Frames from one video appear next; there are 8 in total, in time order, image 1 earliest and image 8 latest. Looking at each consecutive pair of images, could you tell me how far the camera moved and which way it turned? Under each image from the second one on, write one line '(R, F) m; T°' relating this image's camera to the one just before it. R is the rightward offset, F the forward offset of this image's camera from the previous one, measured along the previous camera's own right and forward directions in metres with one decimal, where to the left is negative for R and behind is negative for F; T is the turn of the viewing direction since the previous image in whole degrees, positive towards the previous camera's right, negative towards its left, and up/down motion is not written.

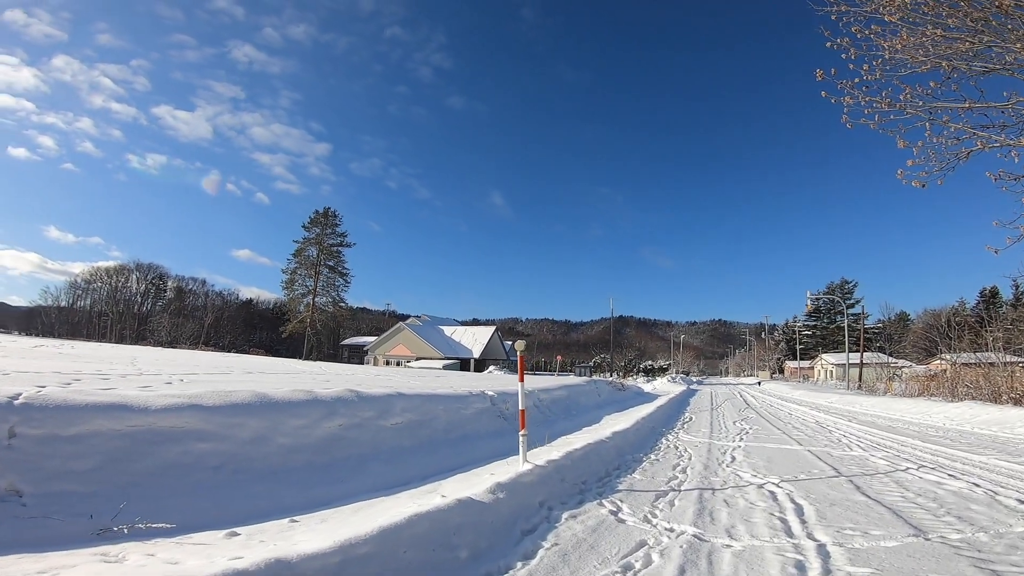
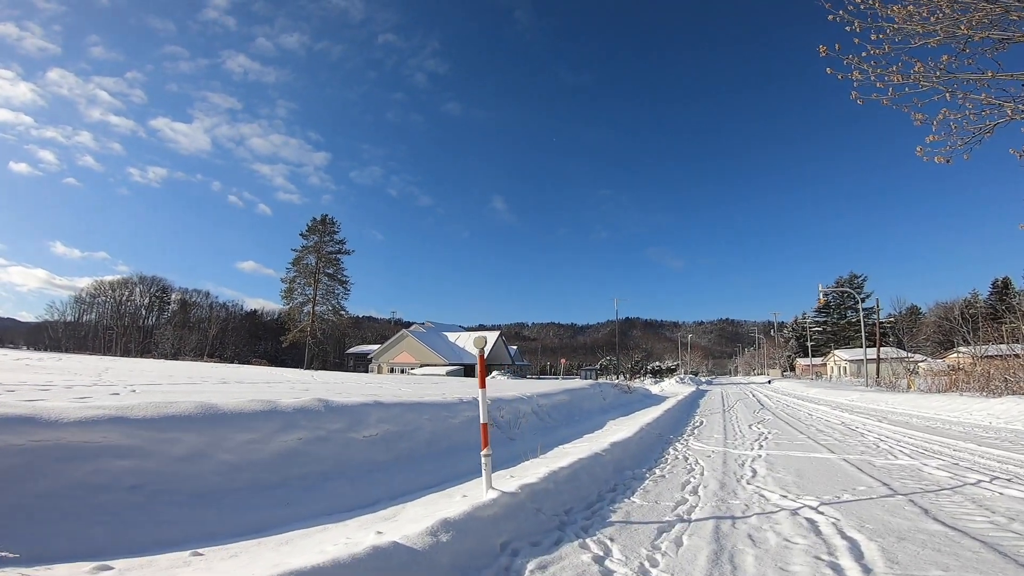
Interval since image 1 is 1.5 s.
(+0.3, +1.0) m; -1°
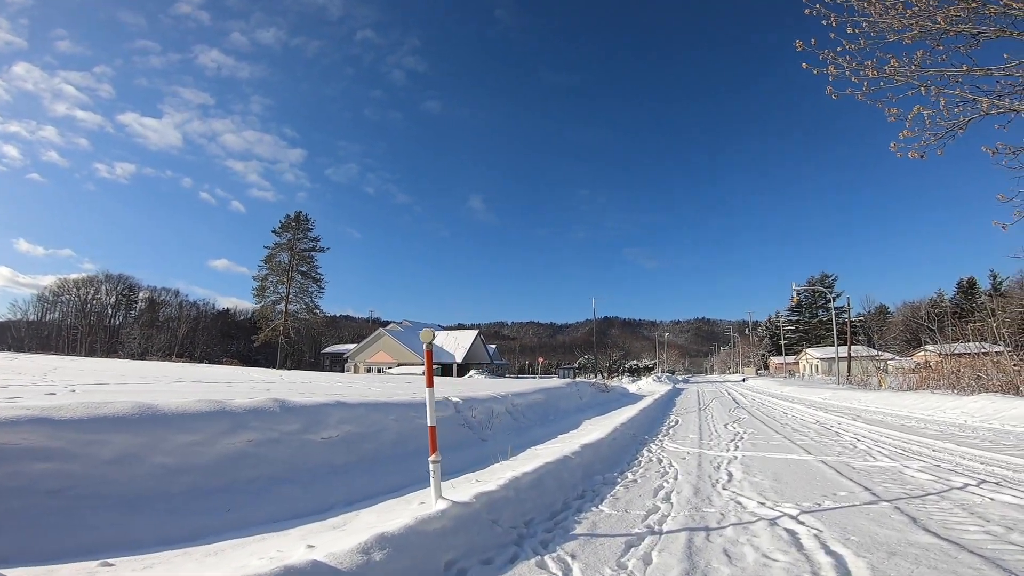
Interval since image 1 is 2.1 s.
(+0.2, +0.3) m; +2°
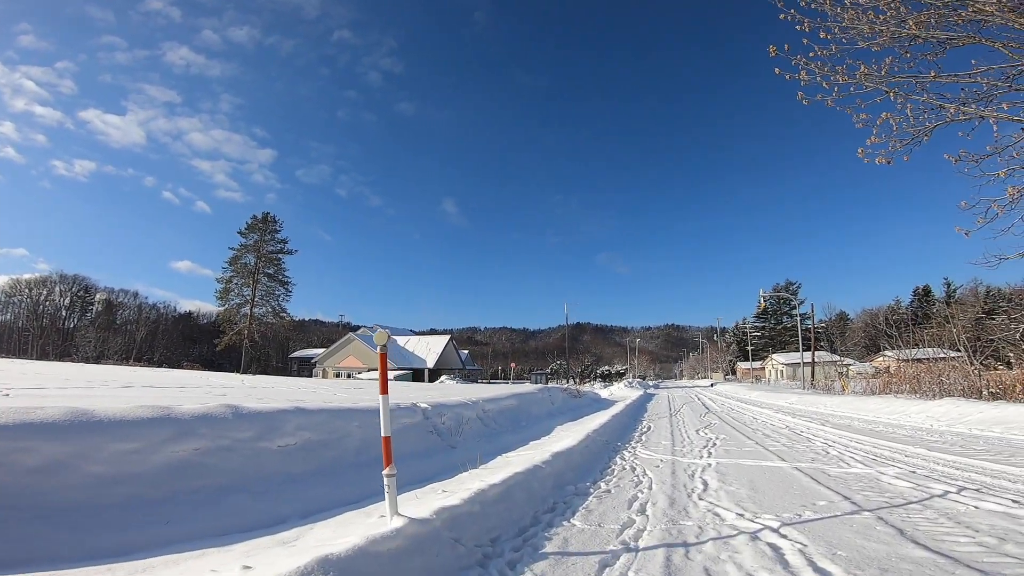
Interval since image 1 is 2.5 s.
(0.0, +0.2) m; +3°
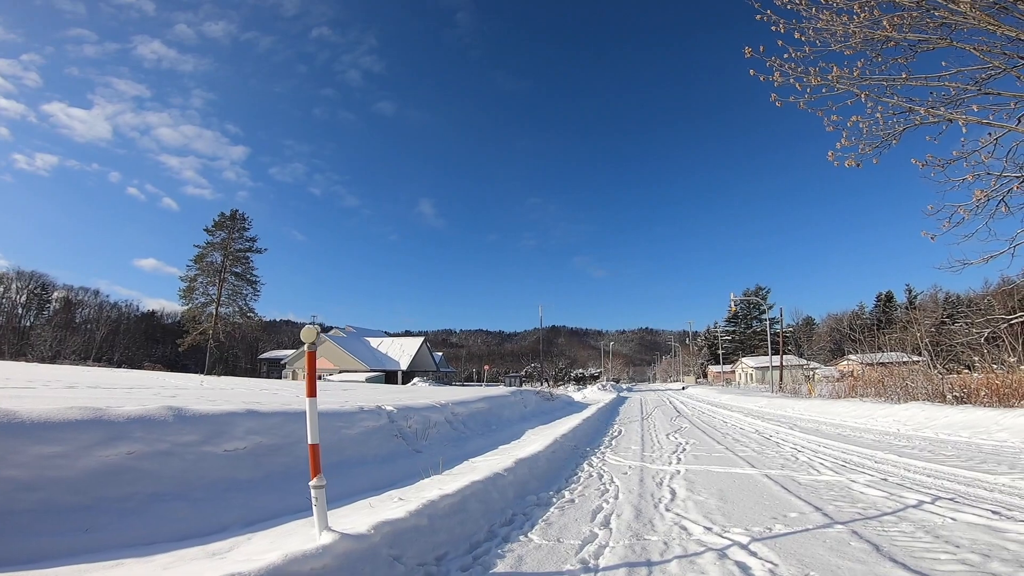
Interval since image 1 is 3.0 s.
(+0.1, +0.3) m; +3°
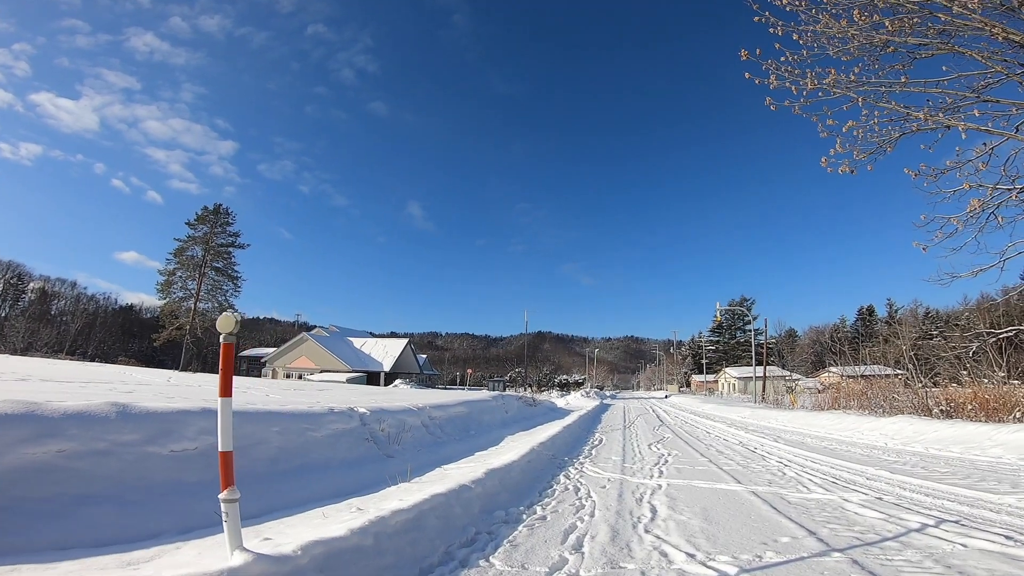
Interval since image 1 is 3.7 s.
(+0.1, +0.4) m; +1°
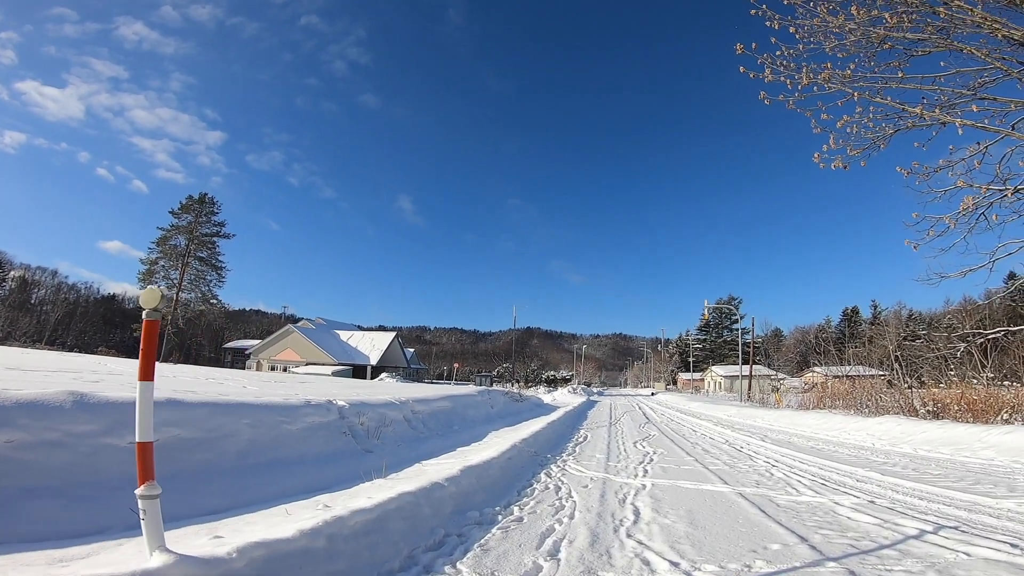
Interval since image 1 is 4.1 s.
(+0.1, +0.3) m; +1°
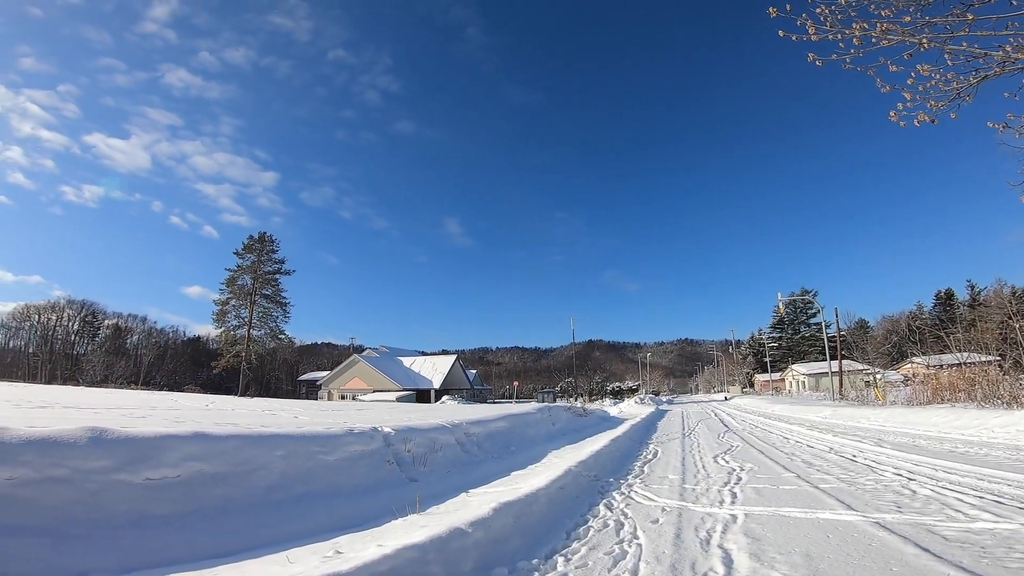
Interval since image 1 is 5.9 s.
(+0.2, +1.0) m; -6°
